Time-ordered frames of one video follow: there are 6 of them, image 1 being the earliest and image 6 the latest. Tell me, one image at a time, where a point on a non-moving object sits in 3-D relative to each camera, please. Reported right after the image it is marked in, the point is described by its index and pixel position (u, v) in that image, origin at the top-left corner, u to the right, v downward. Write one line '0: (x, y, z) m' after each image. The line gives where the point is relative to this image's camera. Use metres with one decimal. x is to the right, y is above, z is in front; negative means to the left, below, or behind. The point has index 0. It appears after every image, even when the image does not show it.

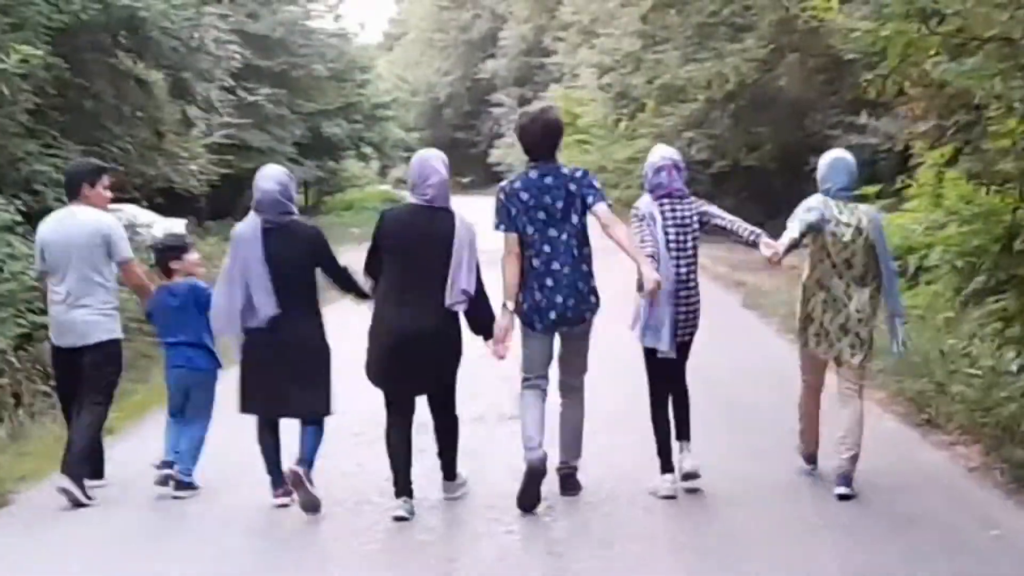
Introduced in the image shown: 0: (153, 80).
0: (-4.3, +2.5, +18.9) m
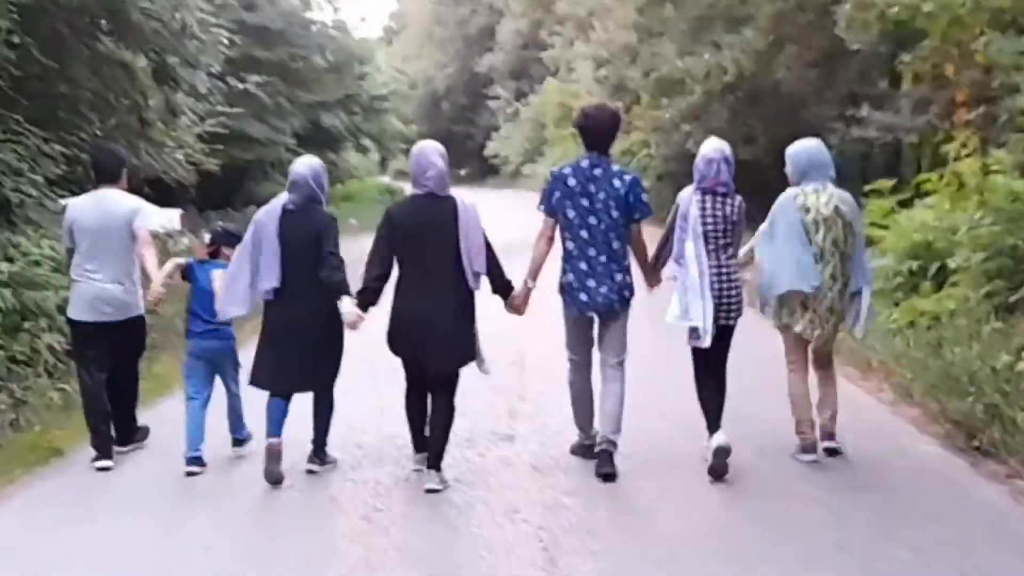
0: (-4.4, +2.6, +17.8) m
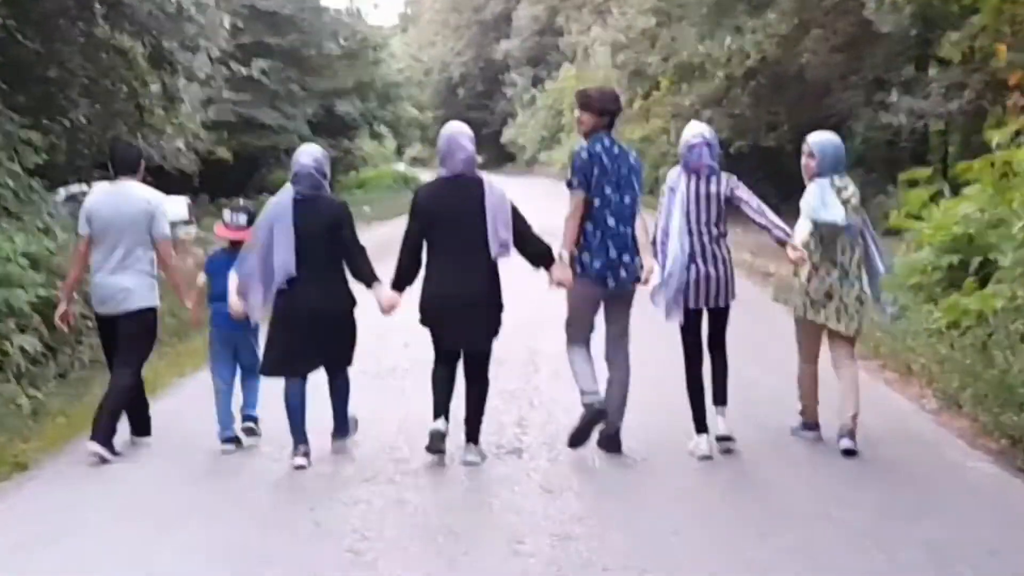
0: (-4.2, +2.7, +17.0) m
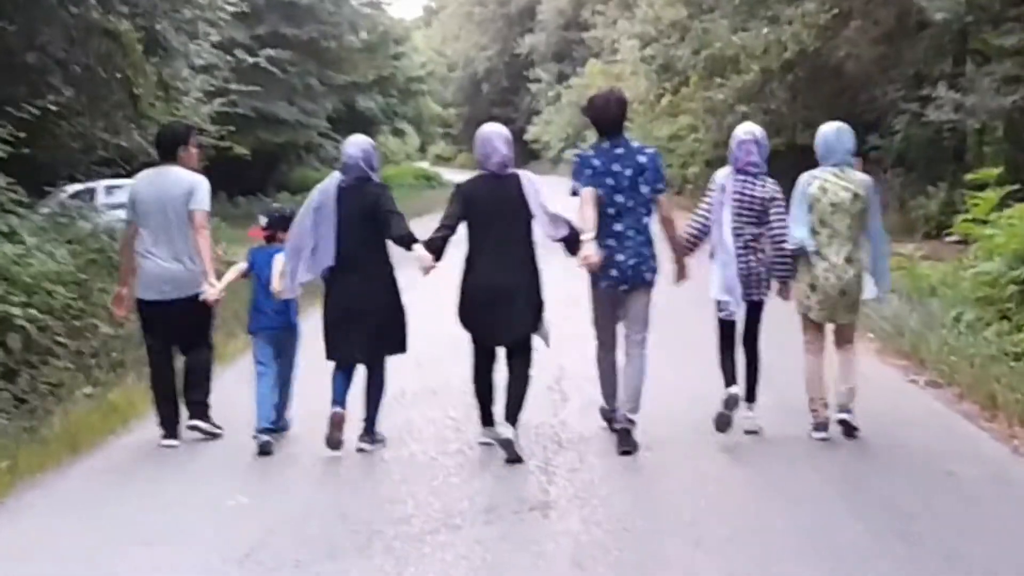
0: (-4.0, +2.6, +15.7) m
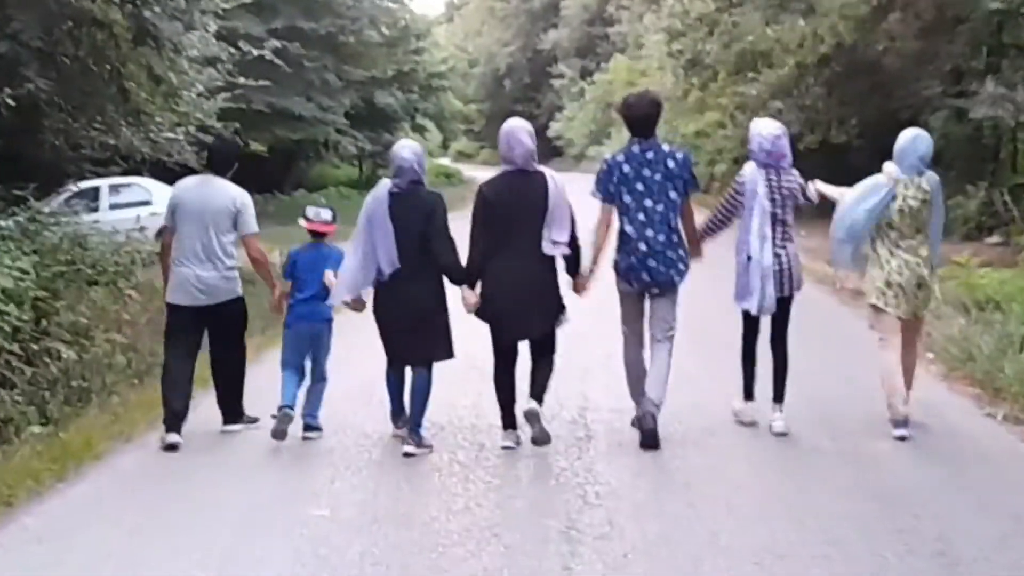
0: (-3.8, +2.5, +14.4) m
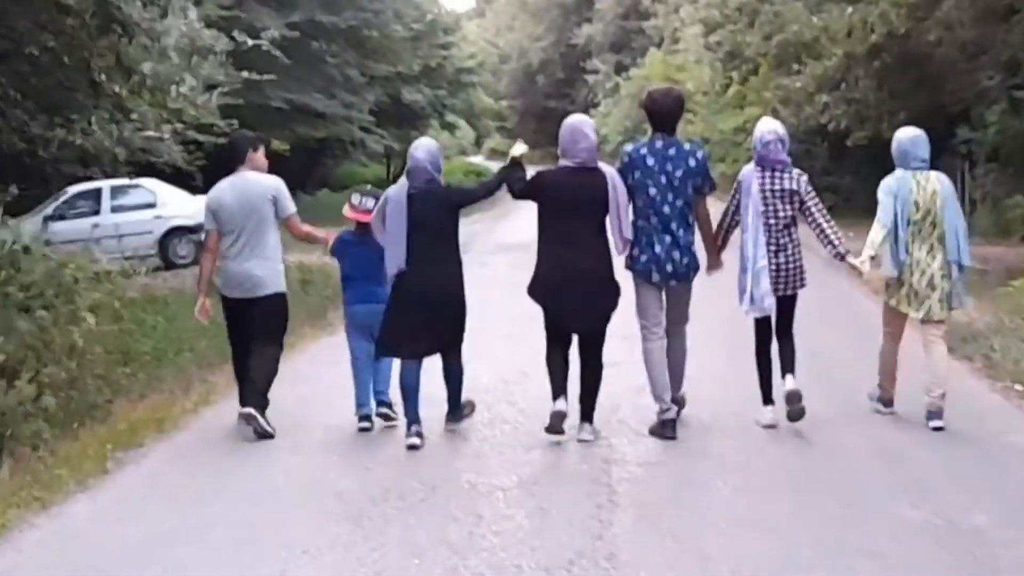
0: (-3.6, +2.3, +12.8) m
